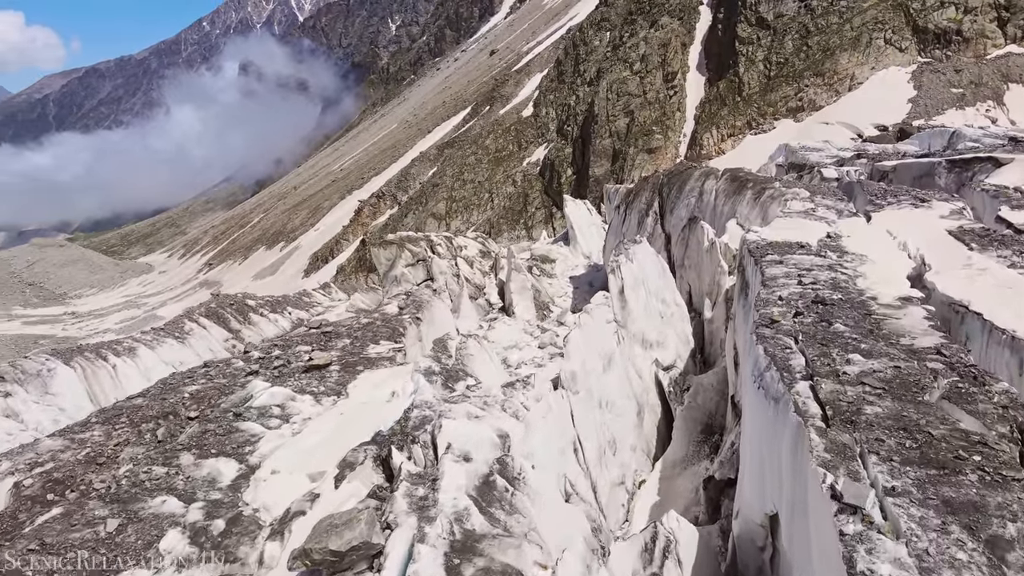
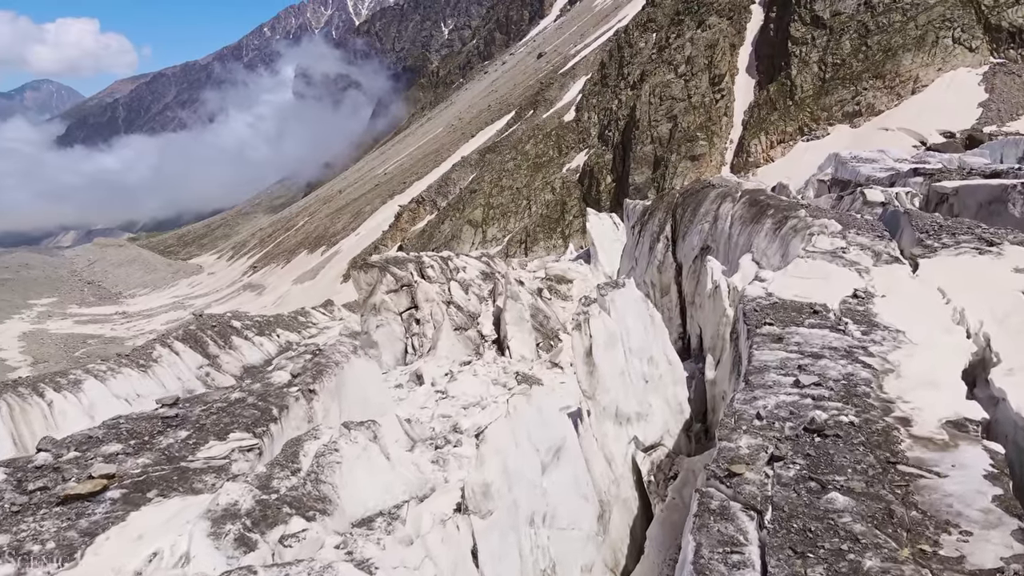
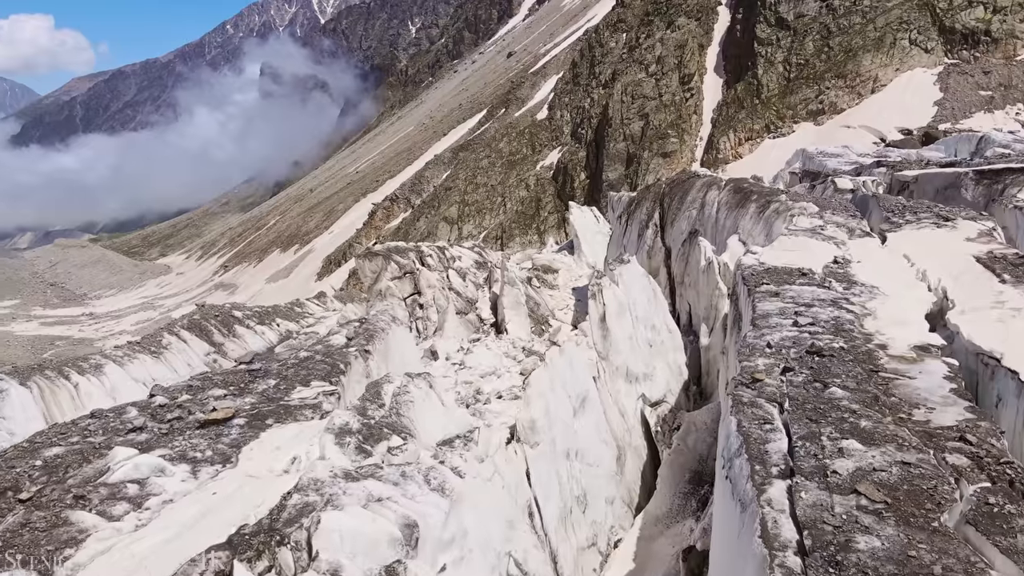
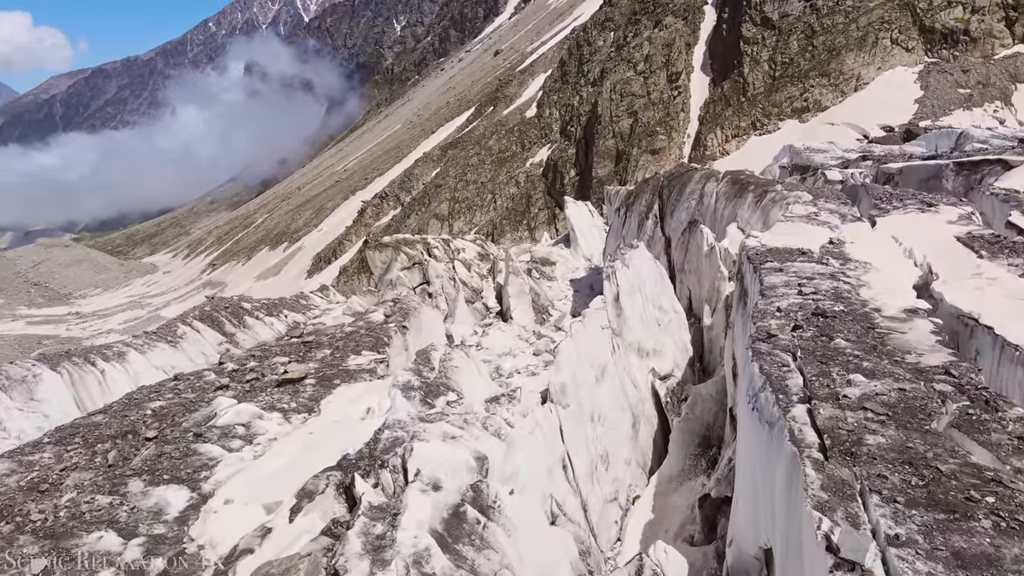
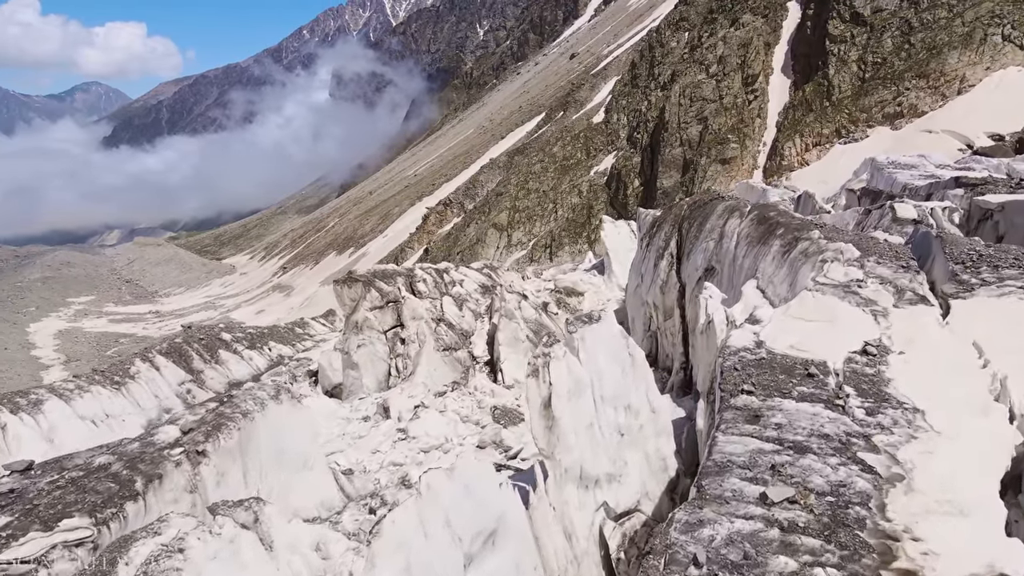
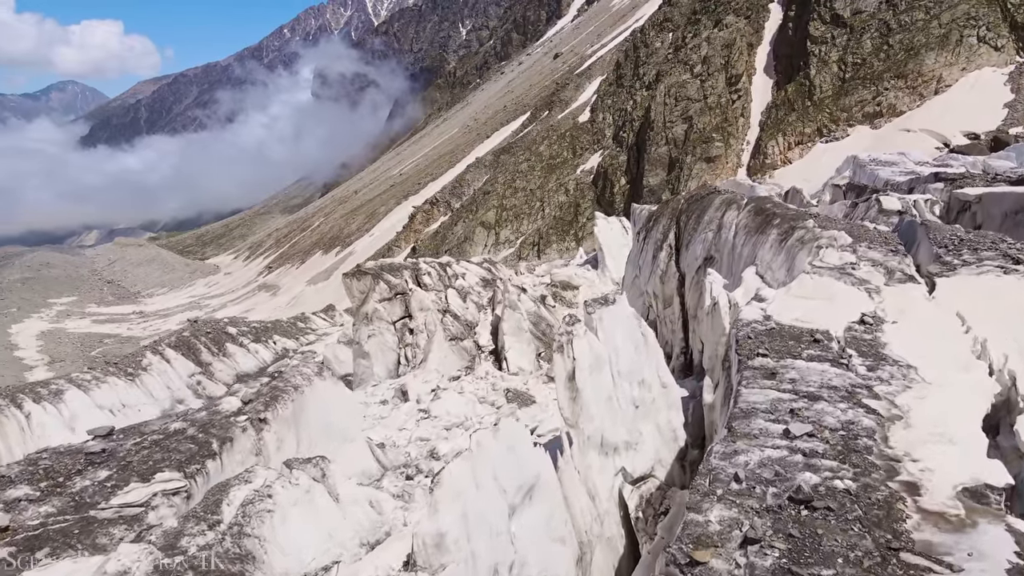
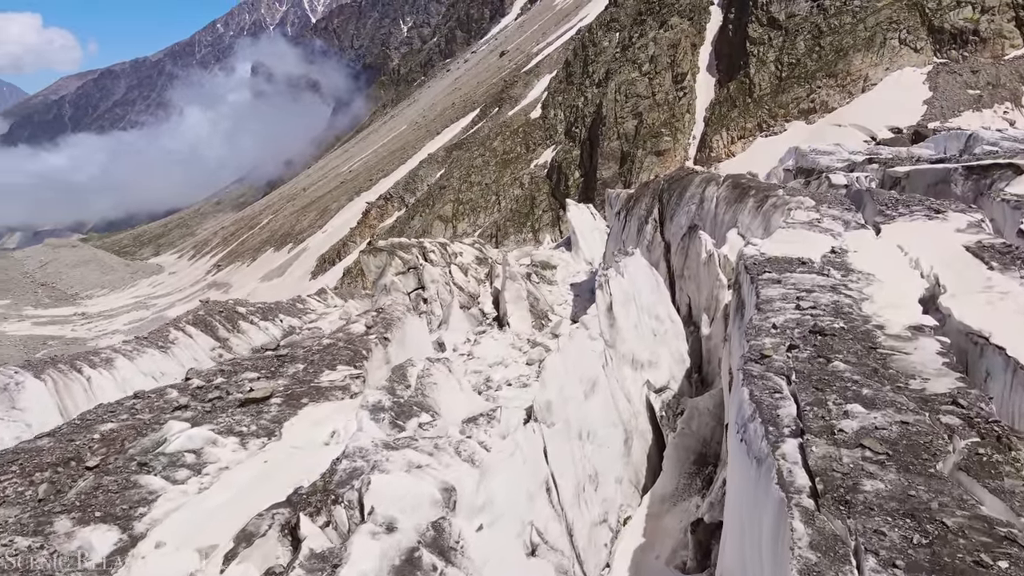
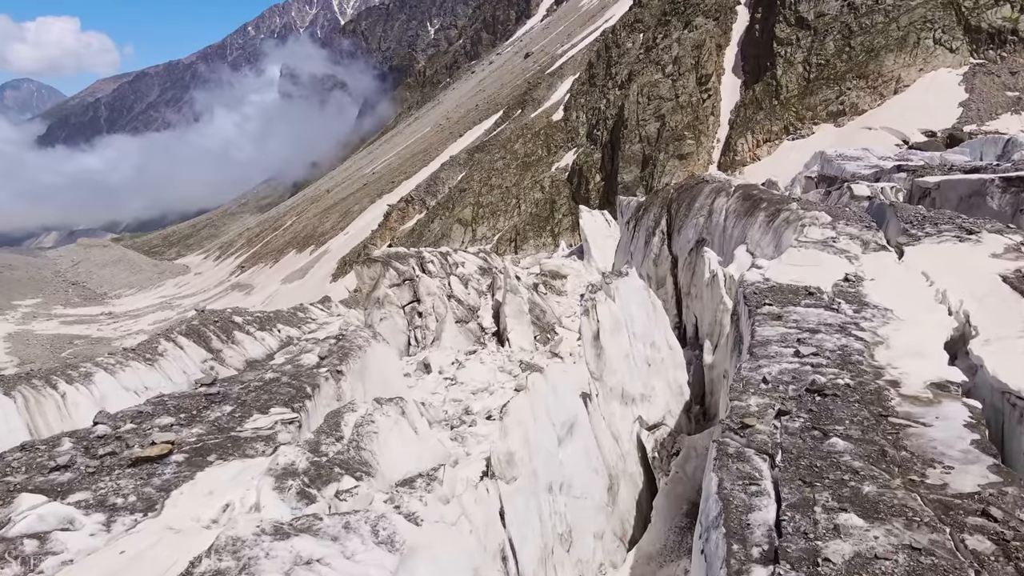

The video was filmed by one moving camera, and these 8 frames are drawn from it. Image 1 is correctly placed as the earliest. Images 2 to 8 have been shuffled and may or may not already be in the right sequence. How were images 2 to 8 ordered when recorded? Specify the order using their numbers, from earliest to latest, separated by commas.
4, 7, 3, 8, 2, 6, 5
